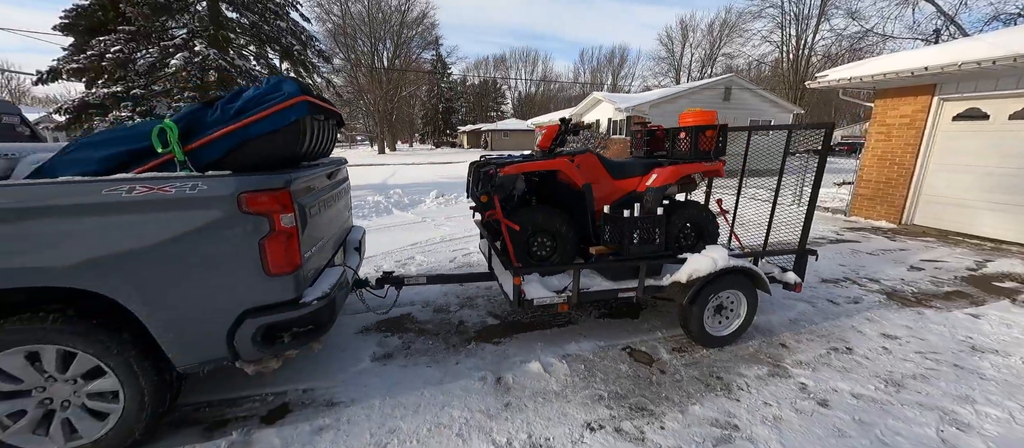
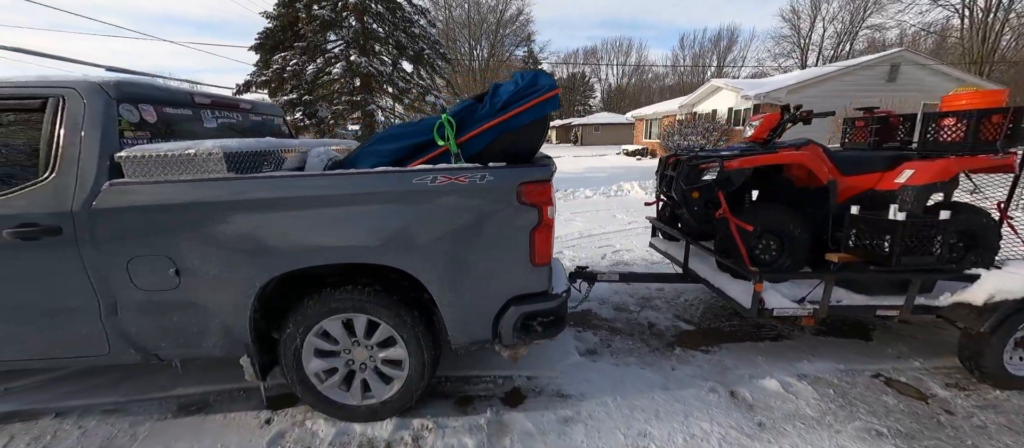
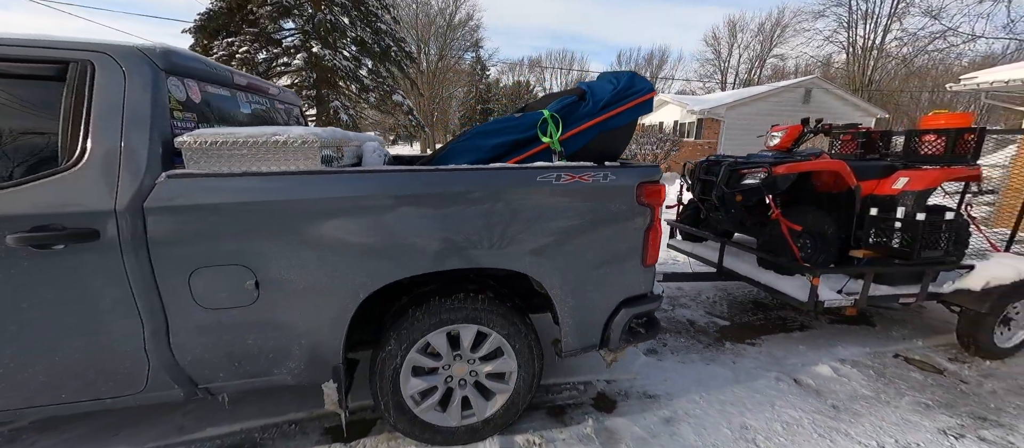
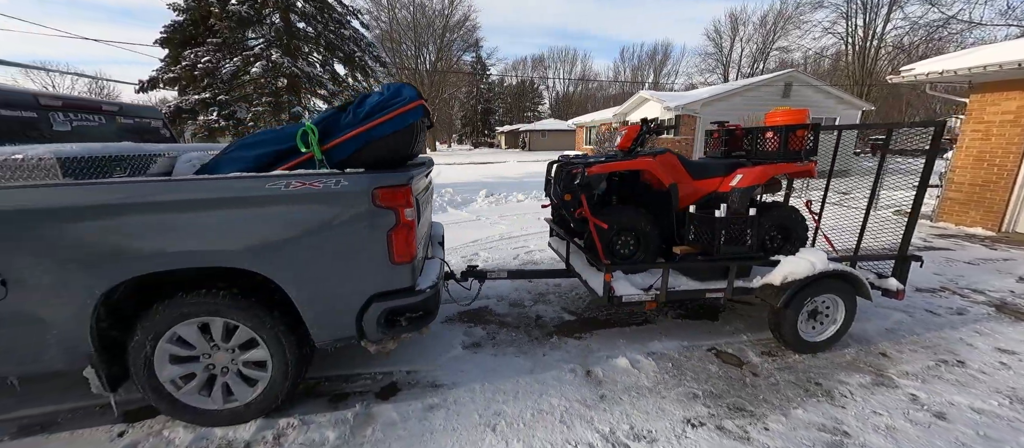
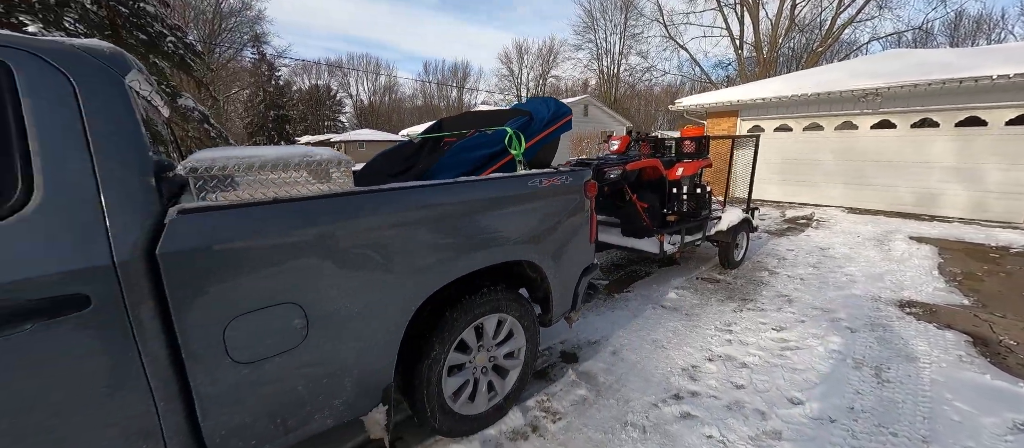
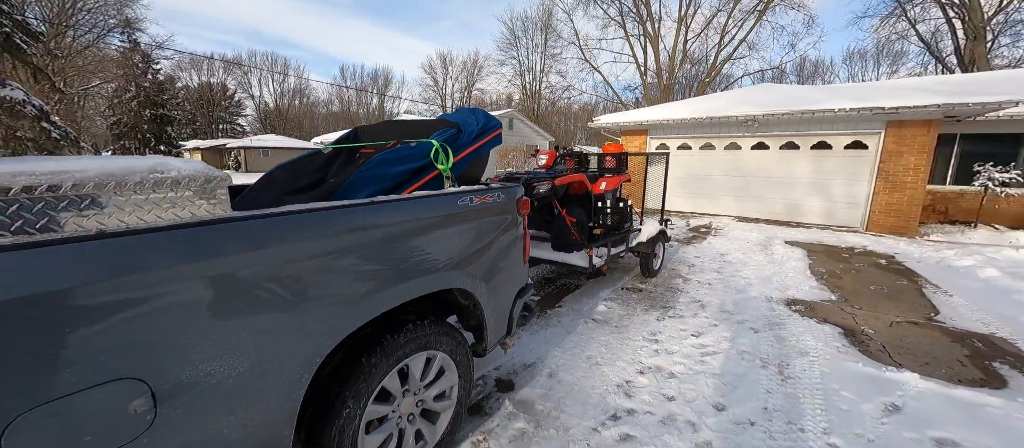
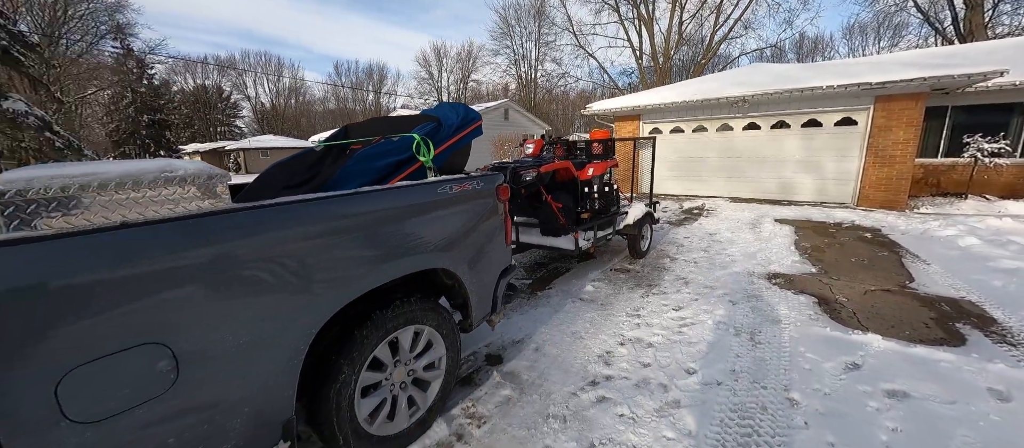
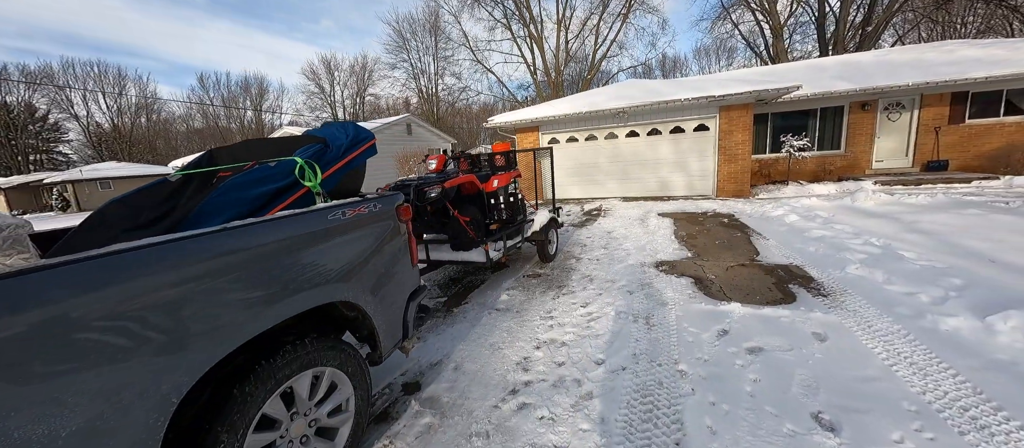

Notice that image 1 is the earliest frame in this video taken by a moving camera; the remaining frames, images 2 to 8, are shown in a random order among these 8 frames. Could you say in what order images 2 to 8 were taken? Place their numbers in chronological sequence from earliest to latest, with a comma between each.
4, 2, 3, 6, 8, 7, 5
